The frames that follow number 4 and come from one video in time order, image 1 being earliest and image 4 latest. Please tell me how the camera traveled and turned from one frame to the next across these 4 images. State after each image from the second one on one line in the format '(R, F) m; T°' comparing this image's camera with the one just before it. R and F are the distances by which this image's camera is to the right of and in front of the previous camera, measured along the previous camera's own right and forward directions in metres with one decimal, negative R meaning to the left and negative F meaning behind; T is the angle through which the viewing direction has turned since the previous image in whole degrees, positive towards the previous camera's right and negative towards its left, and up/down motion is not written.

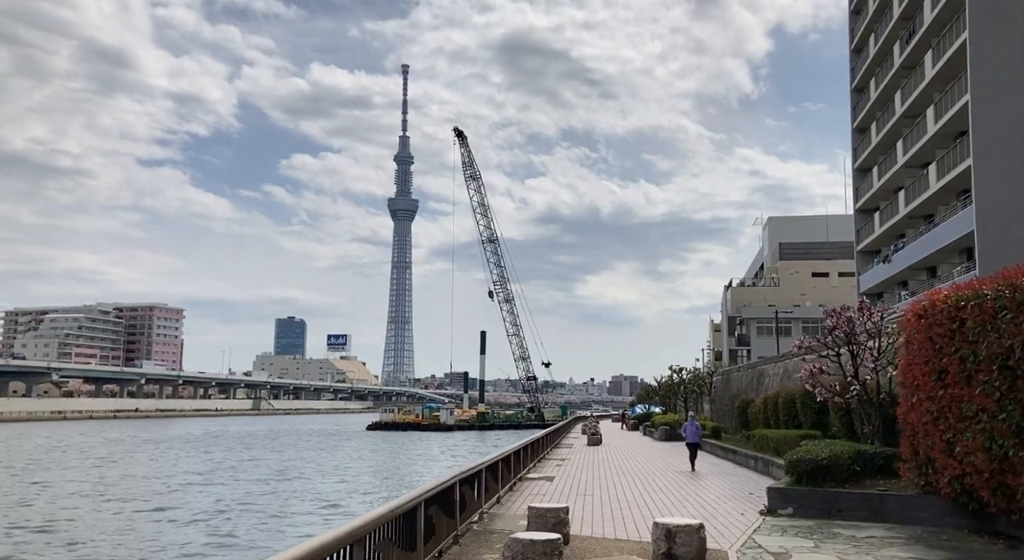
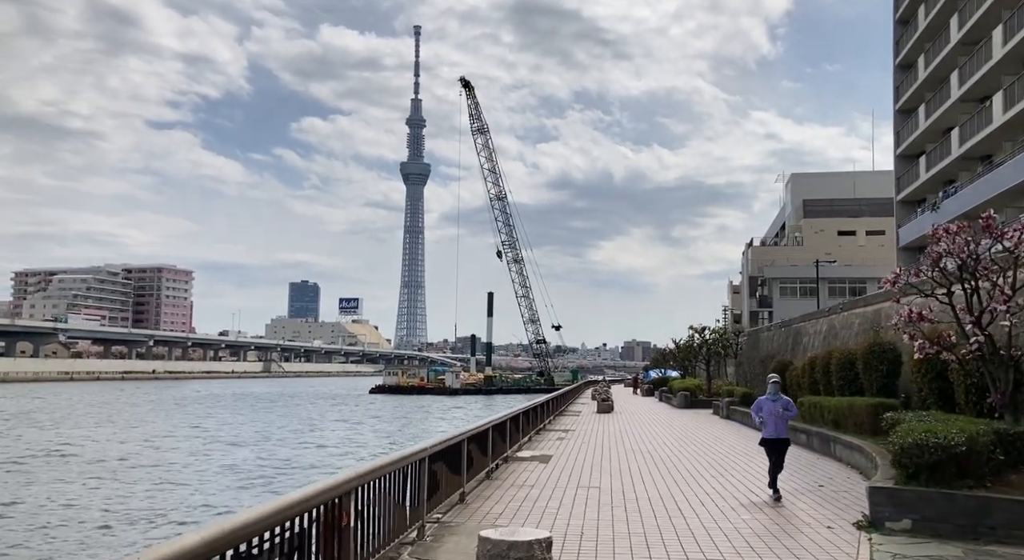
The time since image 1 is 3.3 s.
(+0.4, +4.0) m; -1°
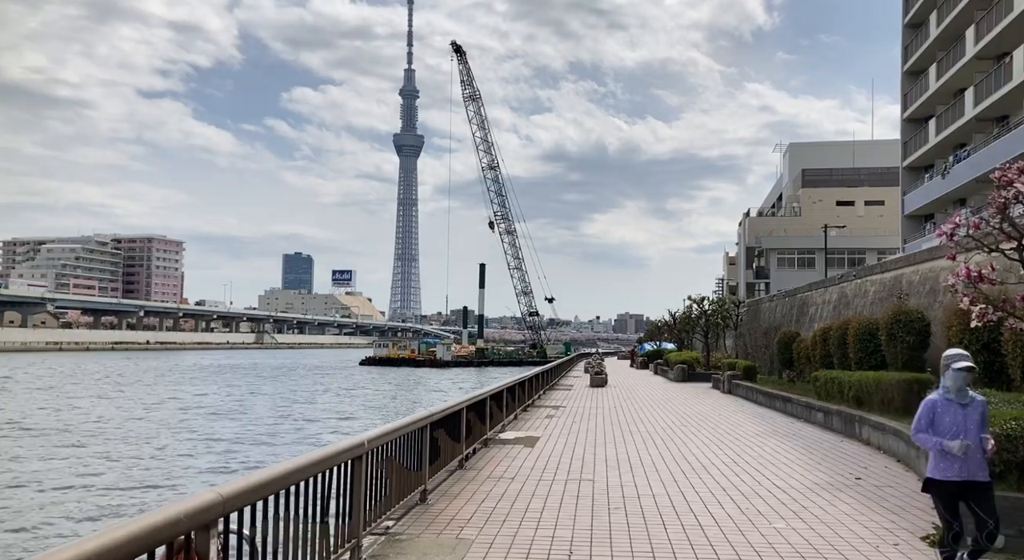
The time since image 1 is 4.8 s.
(+0.1, +1.7) m; 0°
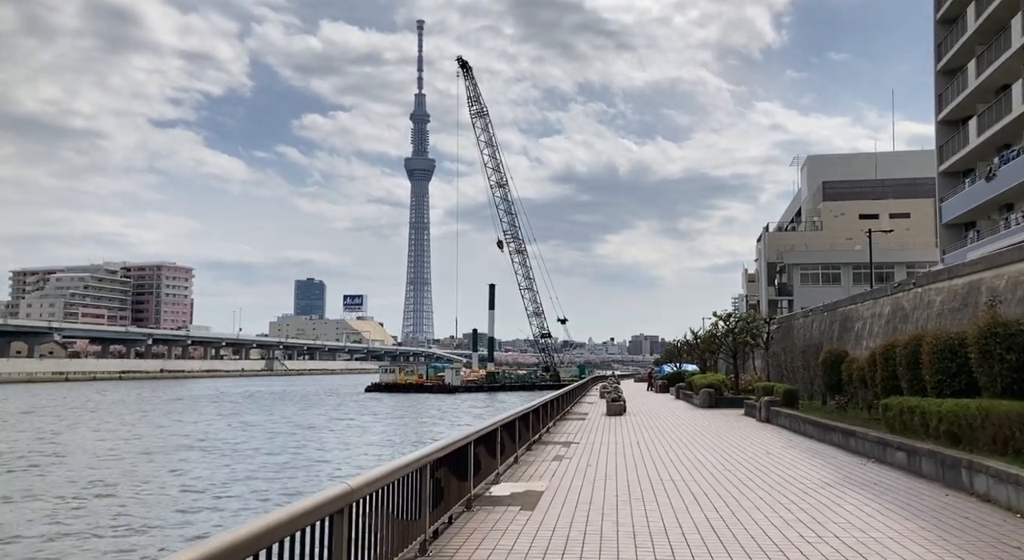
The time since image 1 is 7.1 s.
(+0.2, +2.7) m; -1°
